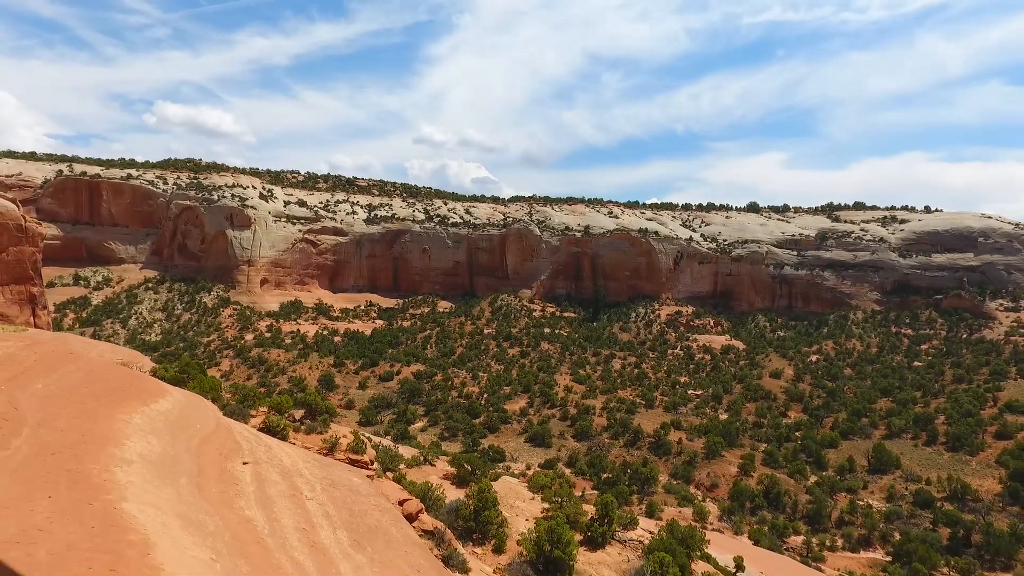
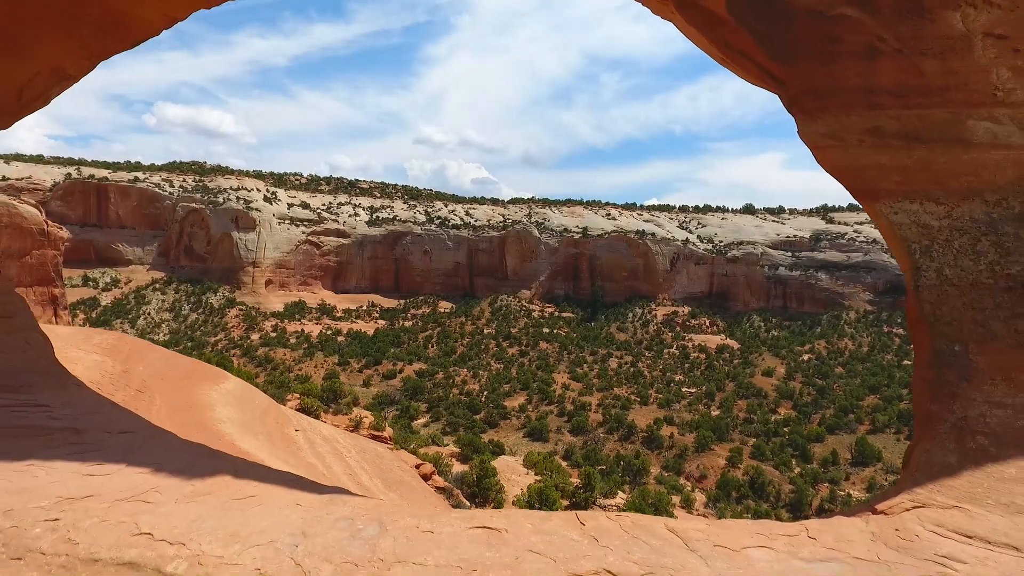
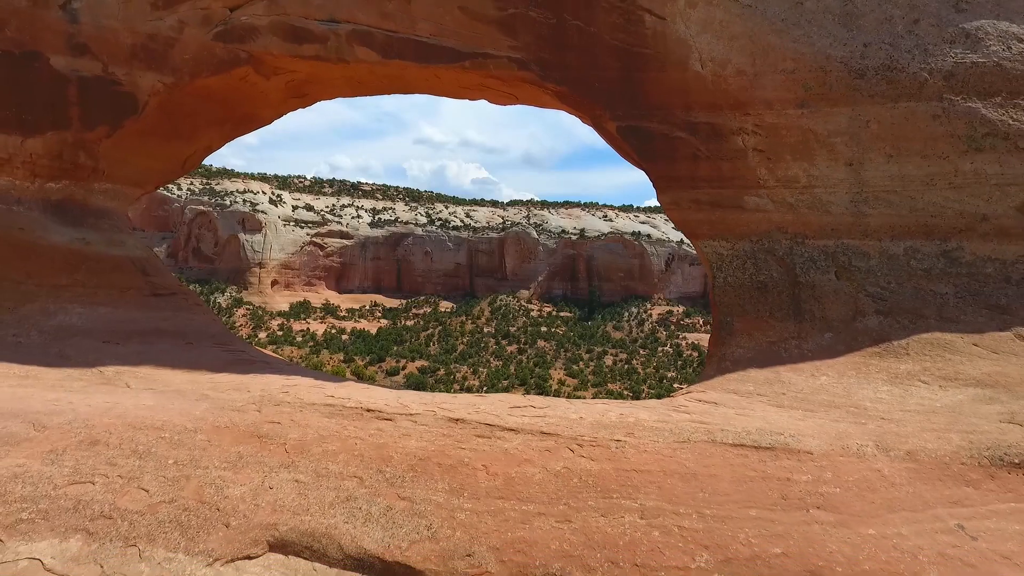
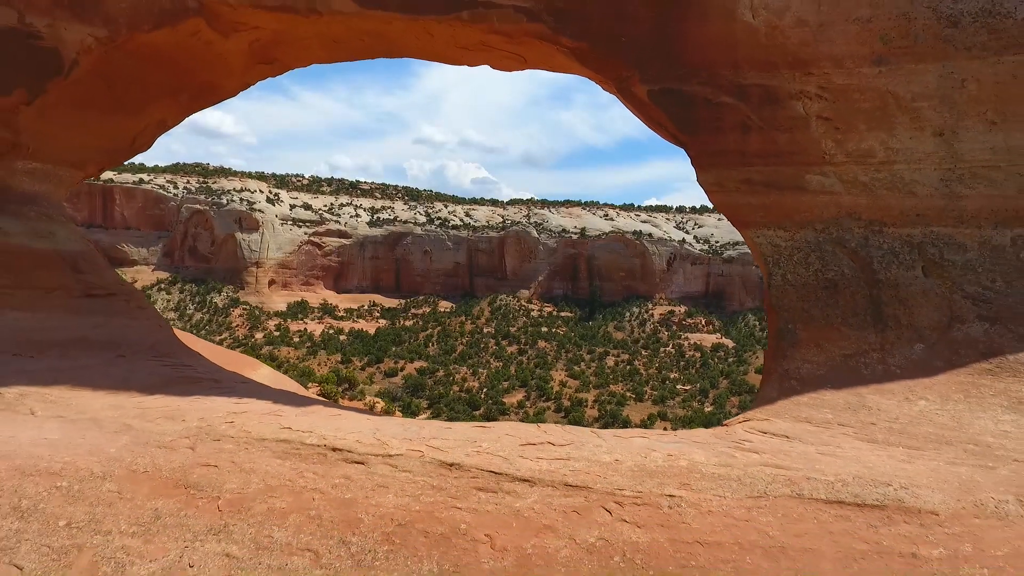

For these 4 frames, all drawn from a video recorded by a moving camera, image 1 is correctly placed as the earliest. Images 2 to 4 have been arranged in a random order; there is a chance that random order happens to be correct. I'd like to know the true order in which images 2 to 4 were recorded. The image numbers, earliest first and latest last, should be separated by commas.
2, 4, 3
